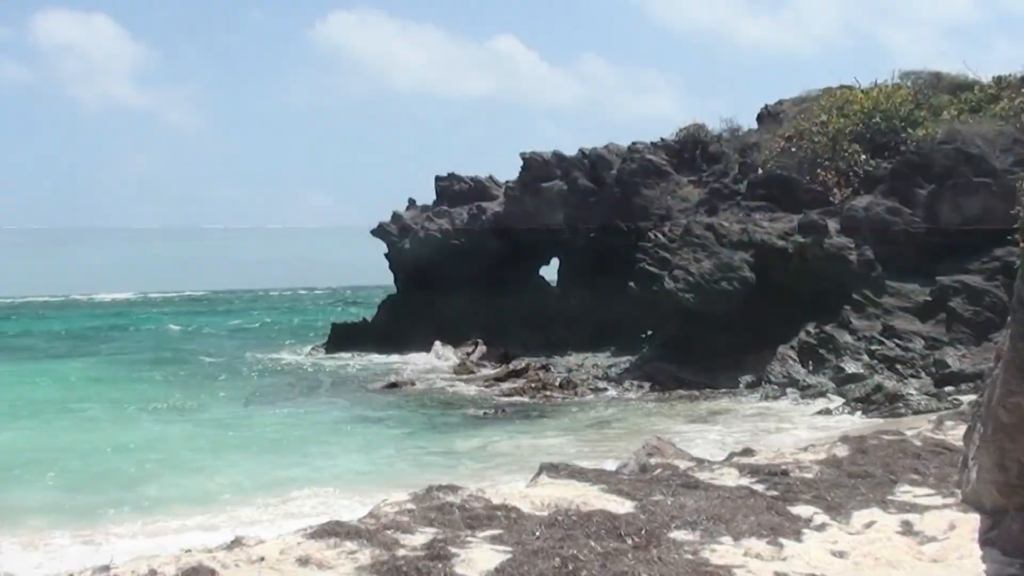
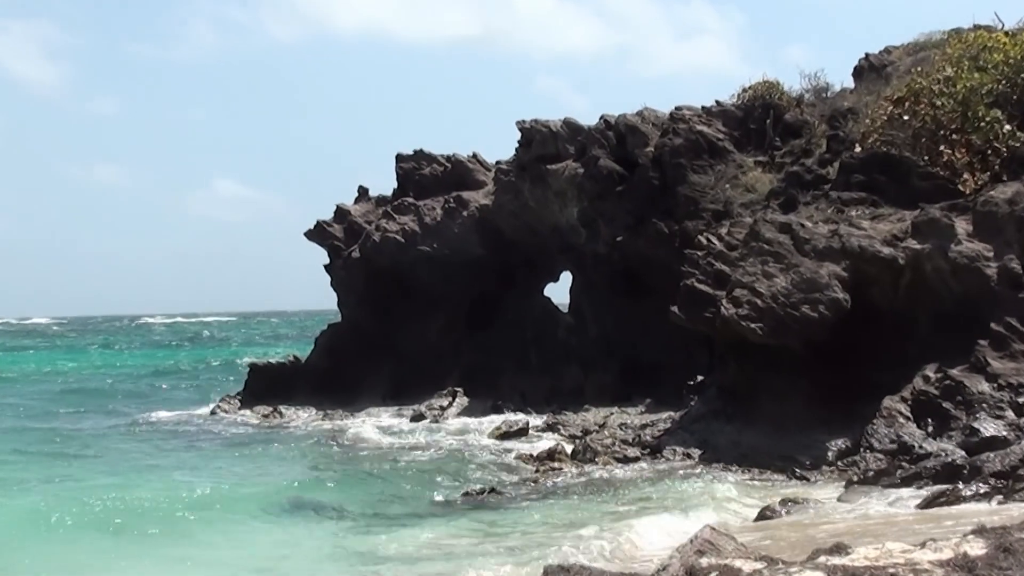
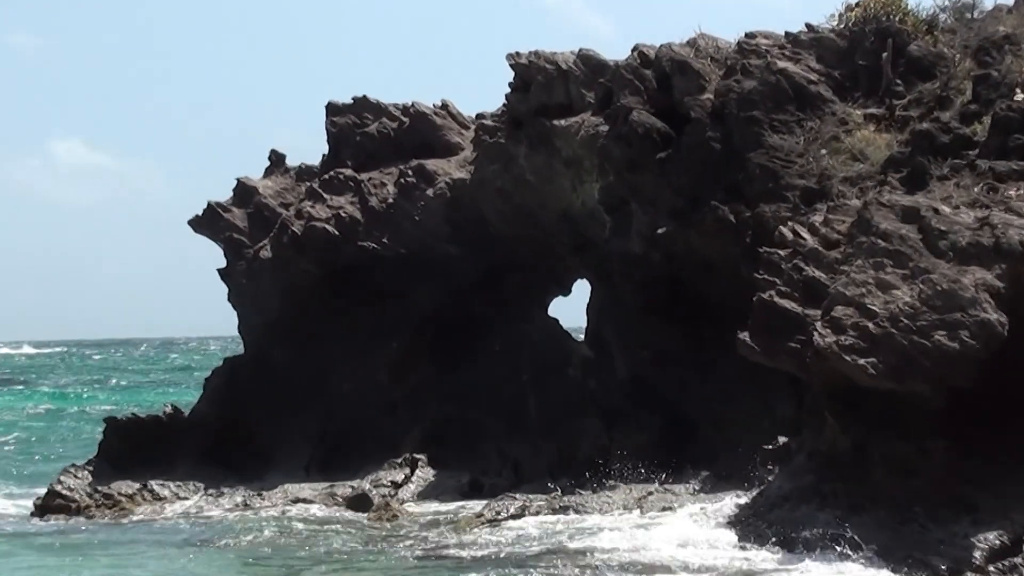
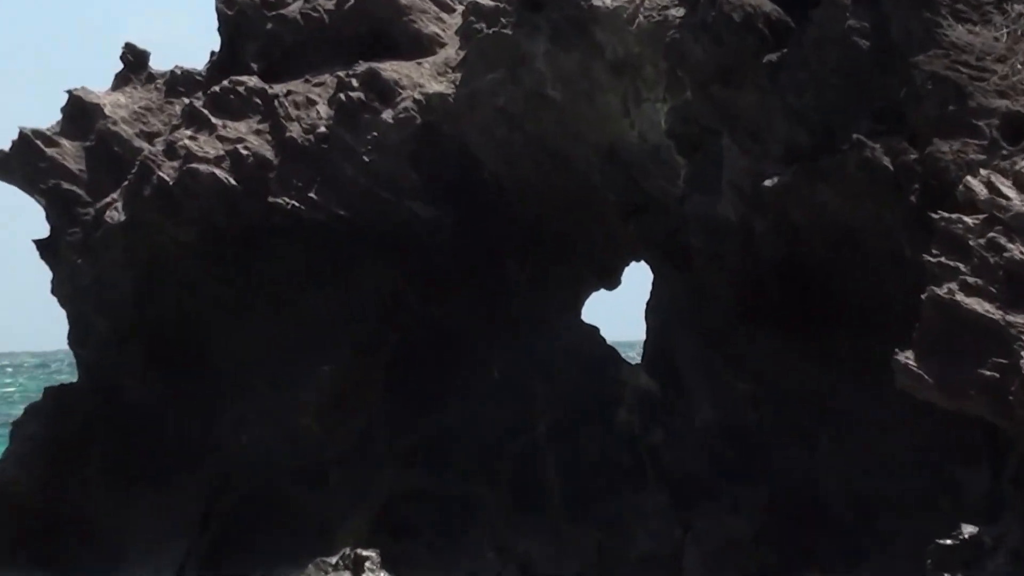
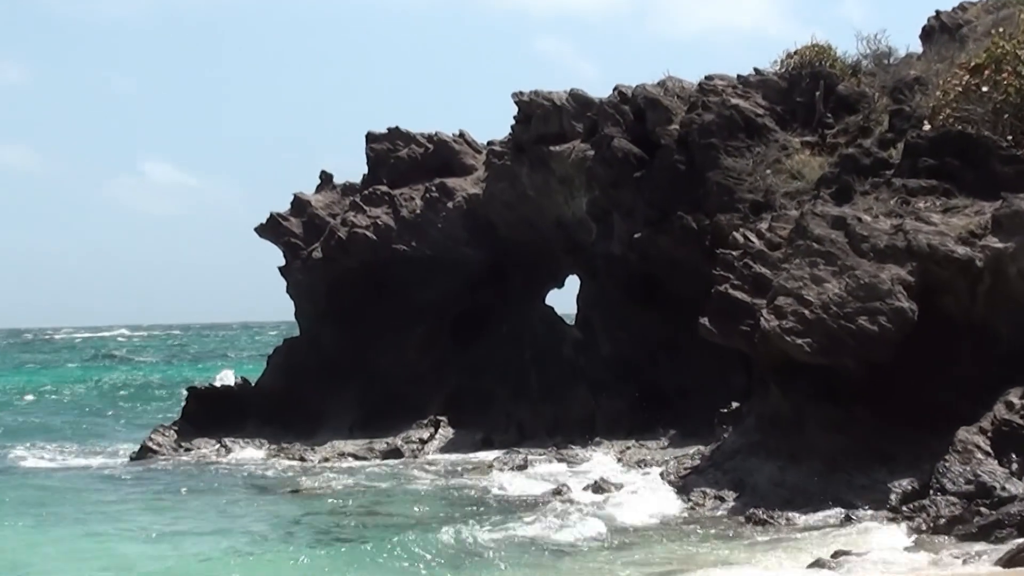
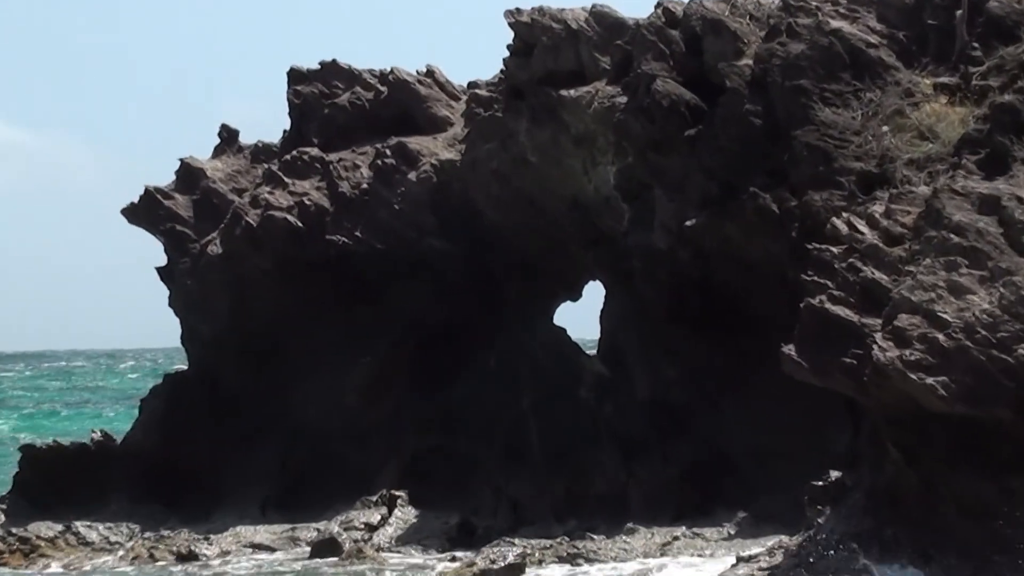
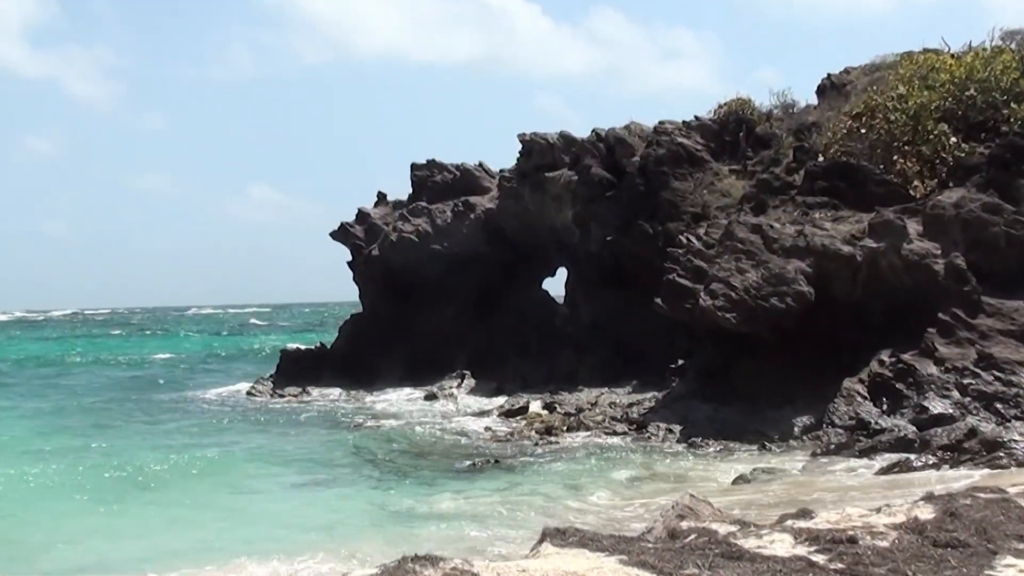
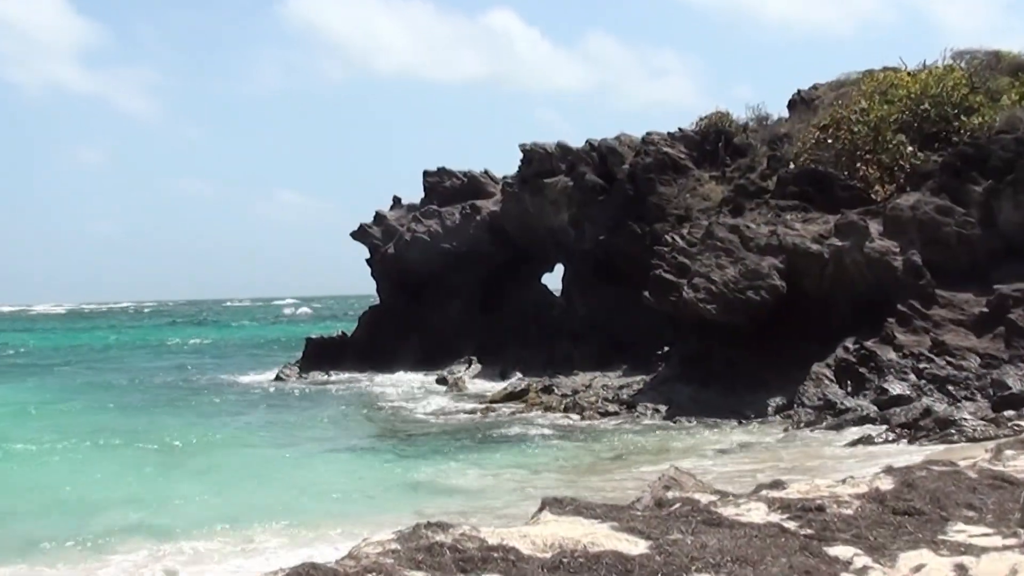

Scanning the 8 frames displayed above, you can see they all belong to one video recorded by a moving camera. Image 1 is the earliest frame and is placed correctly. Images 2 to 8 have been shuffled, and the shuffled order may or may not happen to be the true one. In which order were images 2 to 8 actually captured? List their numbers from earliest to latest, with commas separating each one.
8, 7, 2, 5, 3, 6, 4
